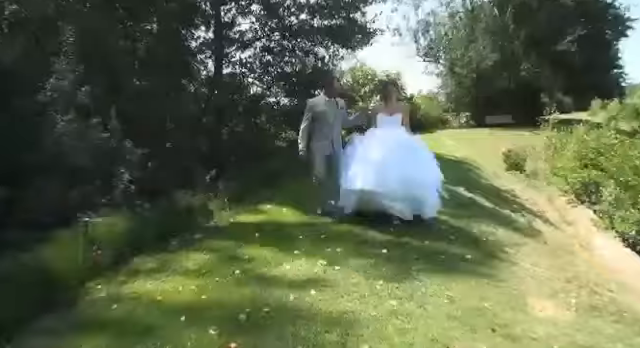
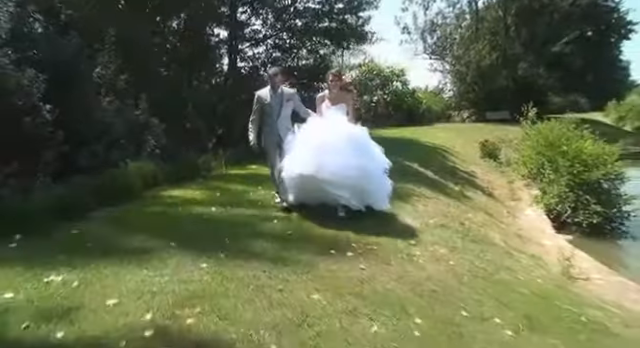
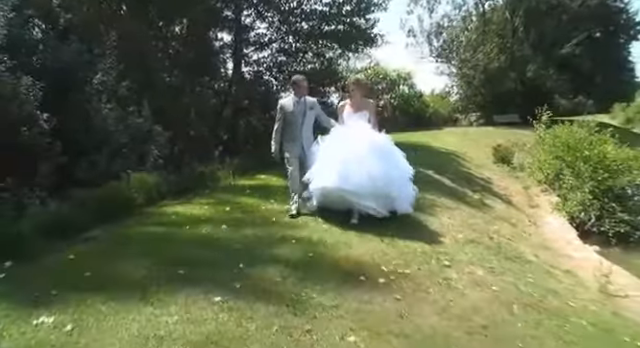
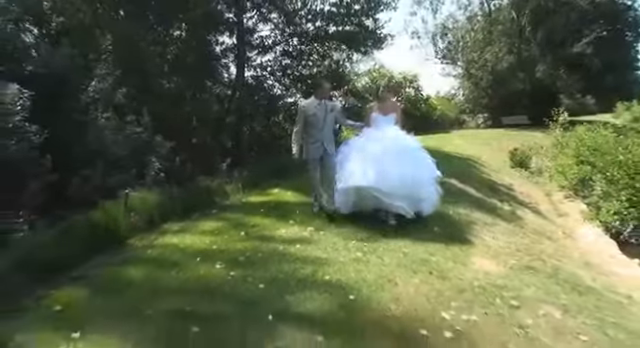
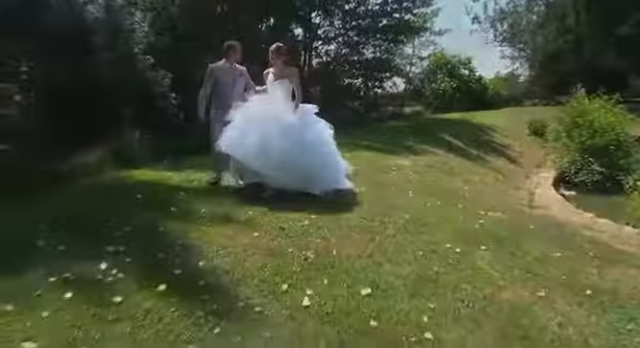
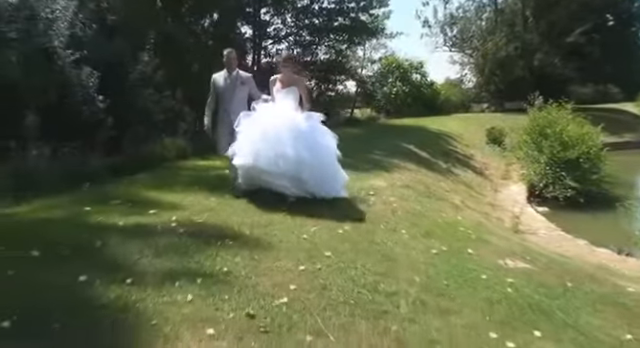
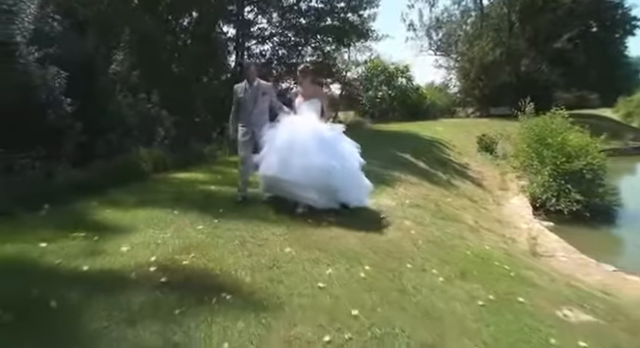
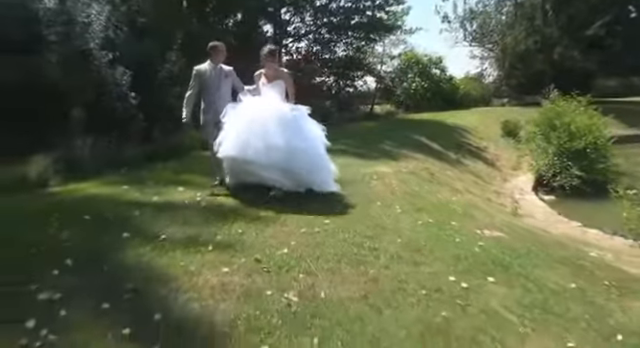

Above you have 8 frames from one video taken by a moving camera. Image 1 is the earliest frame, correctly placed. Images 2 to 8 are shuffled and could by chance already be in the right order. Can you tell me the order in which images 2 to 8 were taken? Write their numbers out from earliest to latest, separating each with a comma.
4, 3, 2, 7, 6, 8, 5
